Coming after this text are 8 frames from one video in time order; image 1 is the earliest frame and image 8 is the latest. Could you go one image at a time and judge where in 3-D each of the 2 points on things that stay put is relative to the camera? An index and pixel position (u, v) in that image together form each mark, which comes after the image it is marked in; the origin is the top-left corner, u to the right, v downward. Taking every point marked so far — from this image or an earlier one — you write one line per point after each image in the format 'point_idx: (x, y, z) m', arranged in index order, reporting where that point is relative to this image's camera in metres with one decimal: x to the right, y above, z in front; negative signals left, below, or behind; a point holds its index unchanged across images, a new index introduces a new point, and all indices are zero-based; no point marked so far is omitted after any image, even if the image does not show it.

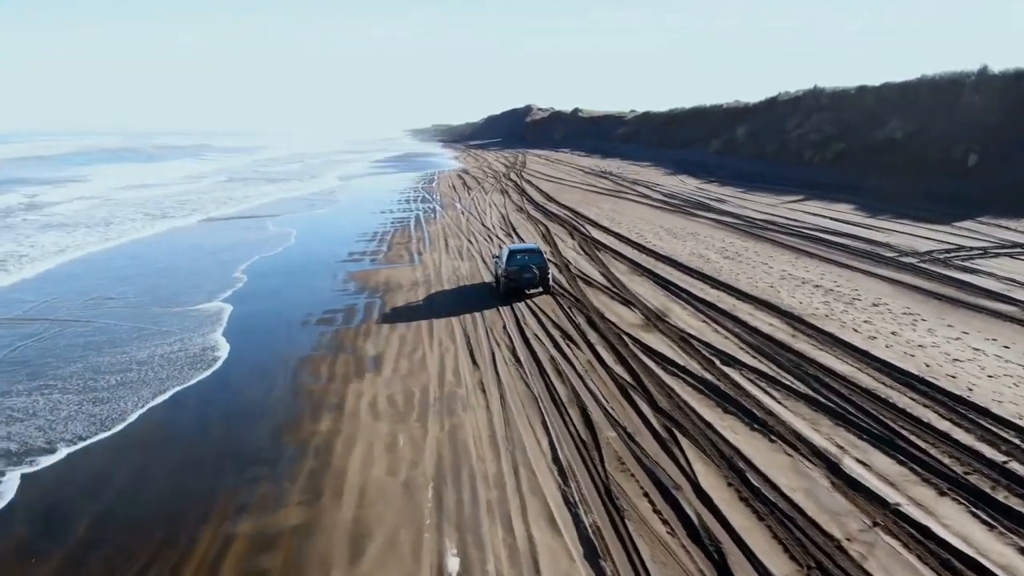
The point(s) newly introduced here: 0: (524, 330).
0: (+0.3, -0.9, +16.3) m
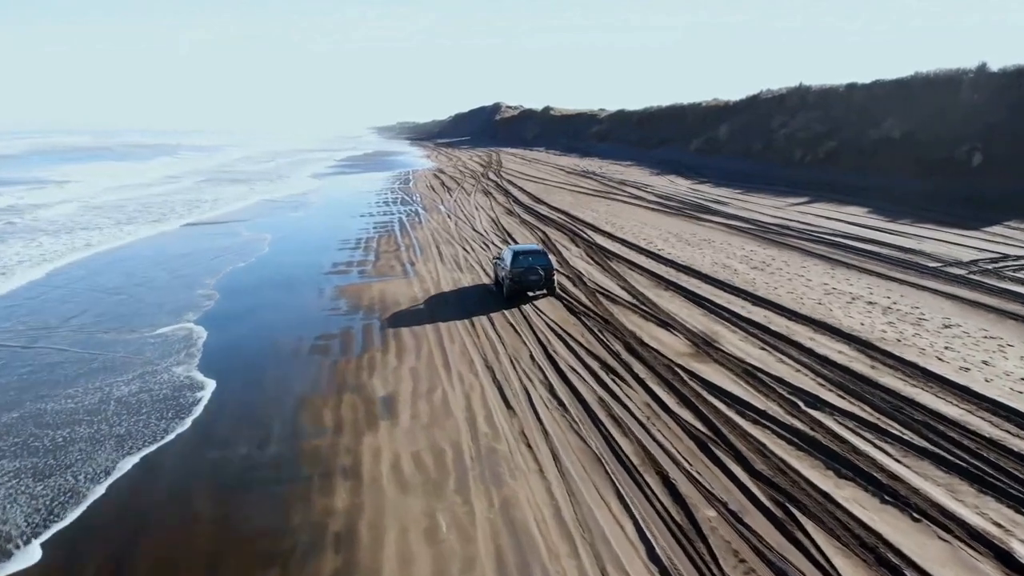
0: (+0.8, -1.3, +14.0) m
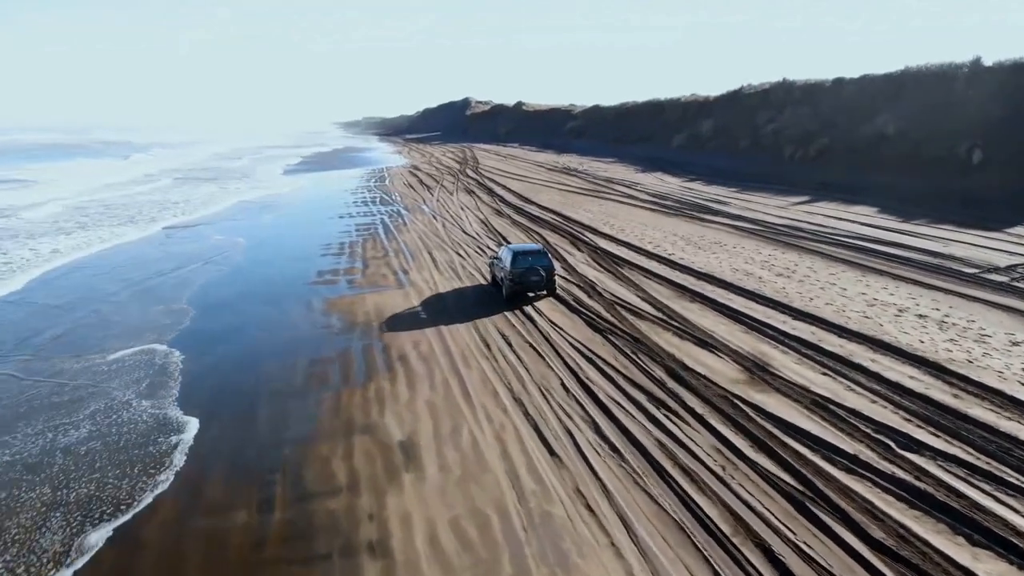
0: (+1.3, -1.6, +12.3) m
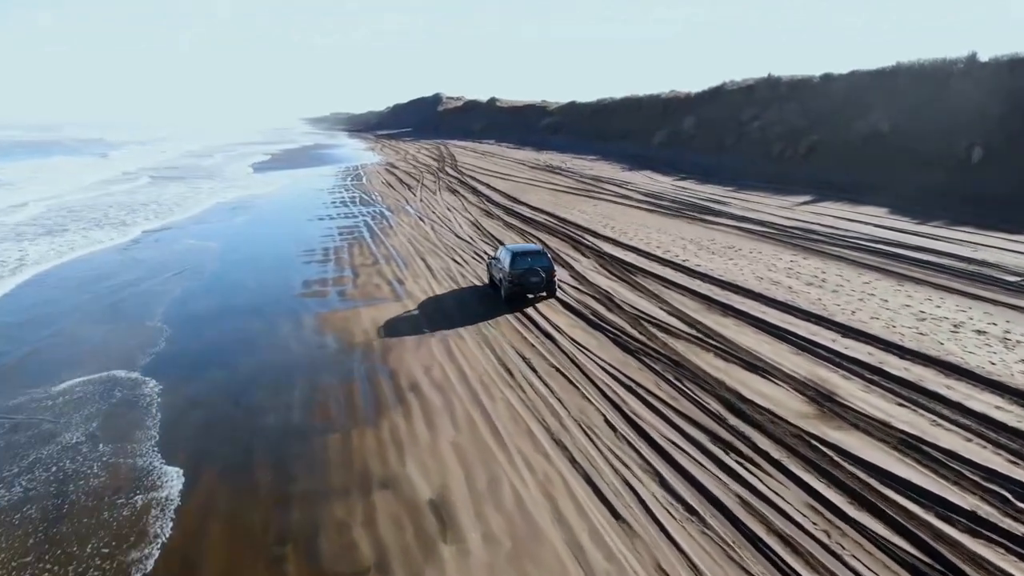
0: (+1.9, -1.9, +10.7) m
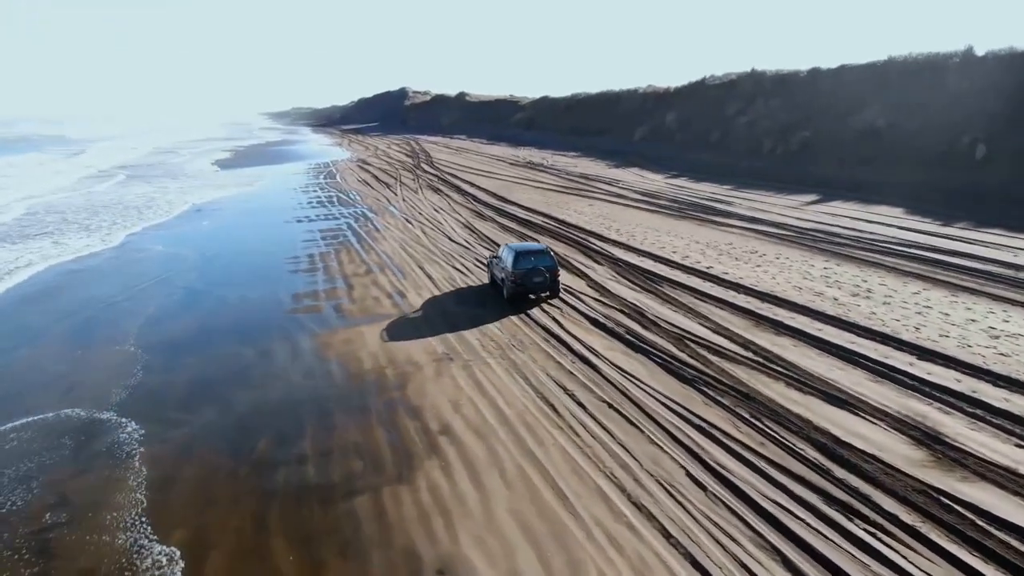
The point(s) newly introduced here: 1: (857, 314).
0: (+2.6, -2.3, +9.0) m
1: (+7.0, -0.5, +15.3) m
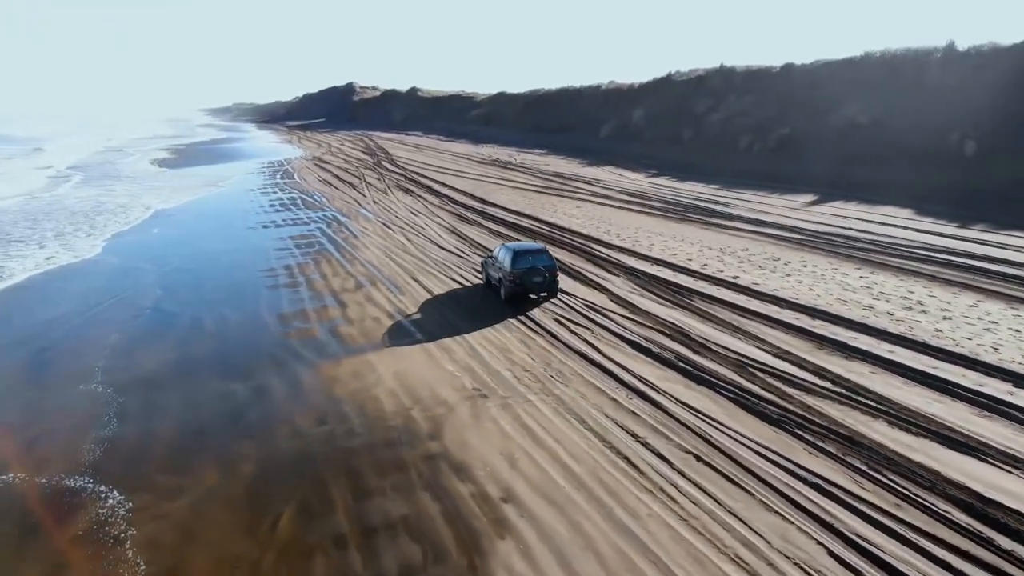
0: (+3.7, -2.7, +7.4) m
1: (+7.6, -0.8, +14.0) m
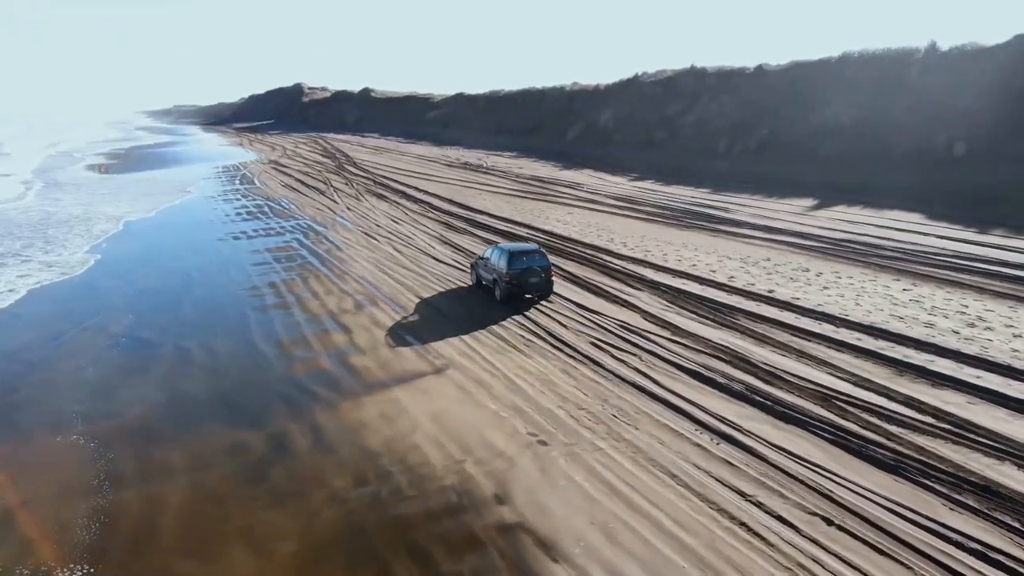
0: (+4.9, -3.0, +6.1) m
1: (+8.3, -1.1, +12.9) m
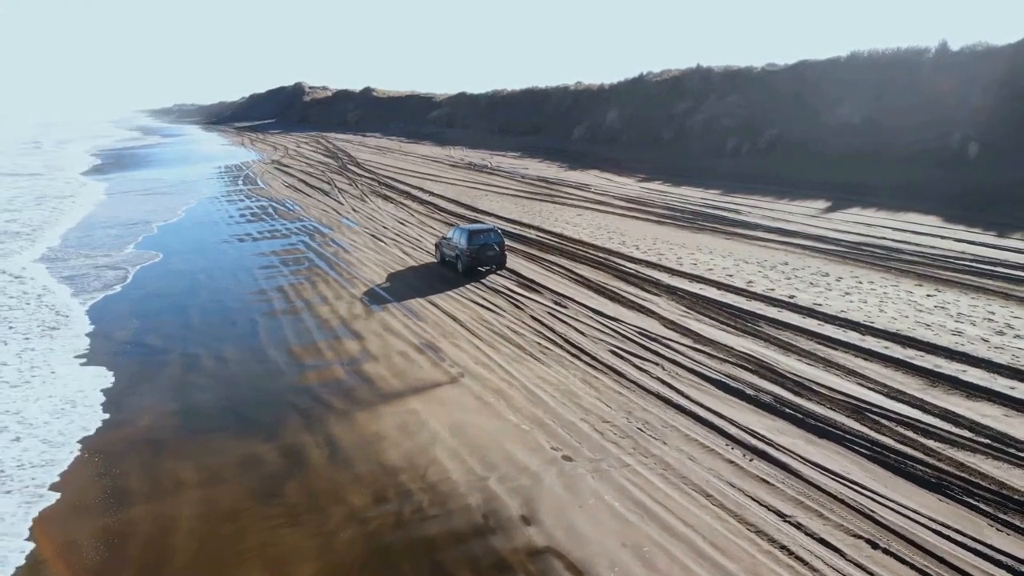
0: (+5.2, -3.1, +5.7) m
1: (+8.6, -1.2, +12.5) m
